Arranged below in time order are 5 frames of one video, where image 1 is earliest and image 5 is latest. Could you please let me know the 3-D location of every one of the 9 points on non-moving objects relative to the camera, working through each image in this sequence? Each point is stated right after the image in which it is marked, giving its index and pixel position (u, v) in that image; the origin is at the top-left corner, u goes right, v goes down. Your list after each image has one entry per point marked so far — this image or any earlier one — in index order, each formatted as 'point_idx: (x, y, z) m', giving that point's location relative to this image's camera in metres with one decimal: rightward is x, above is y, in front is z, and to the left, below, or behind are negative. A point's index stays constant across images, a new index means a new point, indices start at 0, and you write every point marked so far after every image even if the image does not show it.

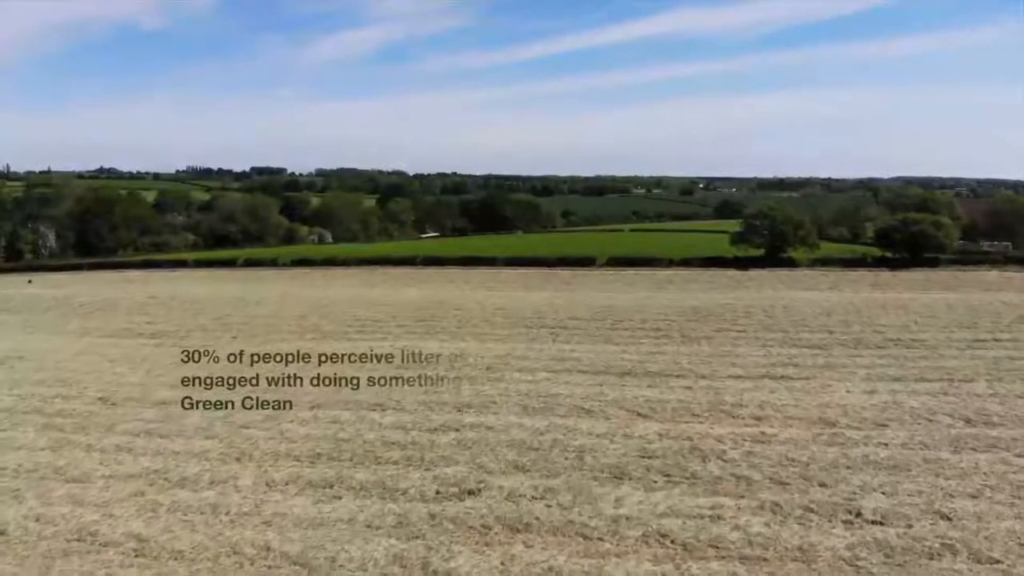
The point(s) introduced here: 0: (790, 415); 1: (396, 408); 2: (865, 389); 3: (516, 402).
0: (+3.5, -1.6, +14.7) m
1: (-1.5, -1.6, +15.3) m
2: (+5.0, -1.4, +16.7) m
3: (0.0, -1.5, +15.6) m
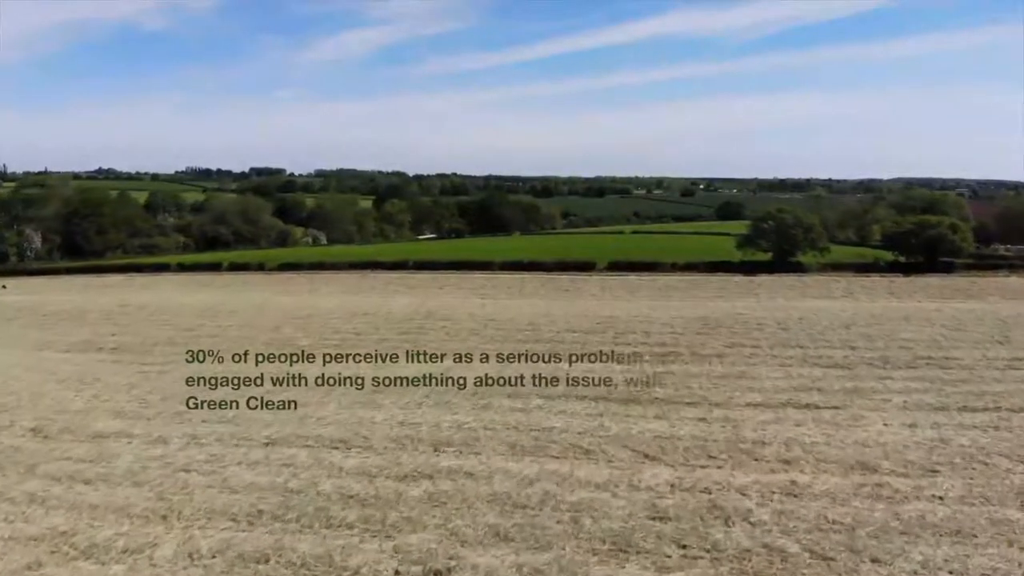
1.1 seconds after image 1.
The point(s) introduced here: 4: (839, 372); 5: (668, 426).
0: (+3.3, -1.8, +12.5) m
1: (-1.7, -1.8, +13.2) m
2: (+4.9, -1.7, +14.6) m
3: (-0.1, -1.7, +13.4) m
4: (+5.2, -1.3, +18.8) m
5: (+1.9, -1.6, +14.0) m
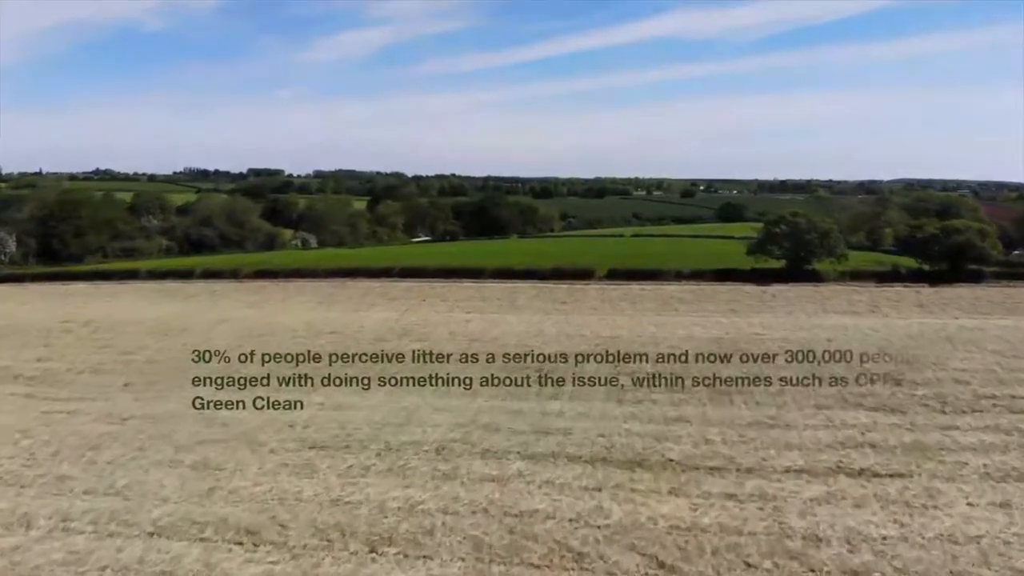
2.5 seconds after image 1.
0: (+3.0, -2.2, +9.1) m
1: (-2.0, -2.1, +9.7) m
2: (+4.6, -2.0, +11.1) m
3: (-0.4, -2.1, +10.0) m
4: (+4.9, -1.7, +15.3) m
5: (+1.6, -2.0, +10.6) m
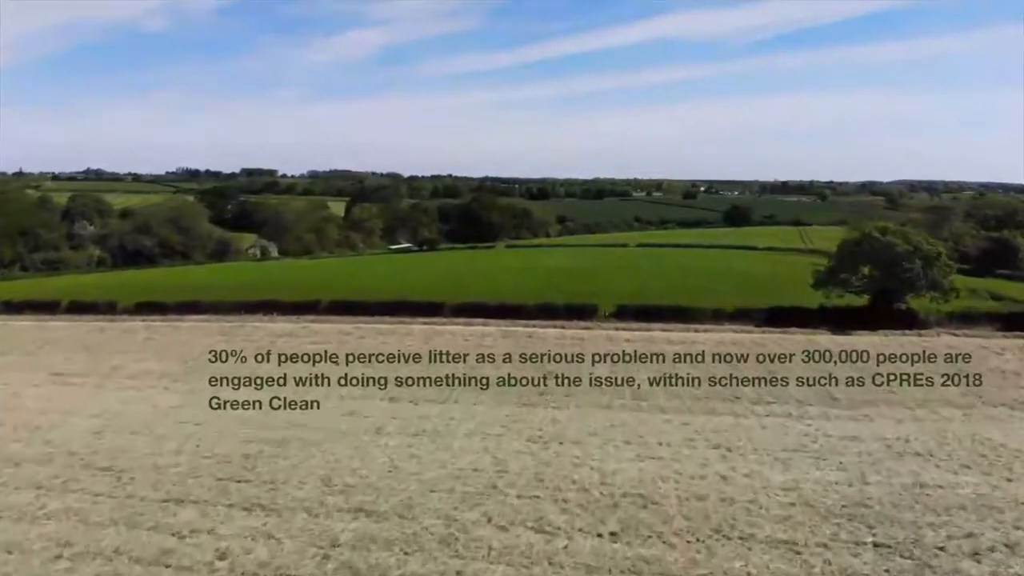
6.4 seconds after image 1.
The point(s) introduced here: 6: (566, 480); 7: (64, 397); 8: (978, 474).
0: (+2.3, -3.3, -2.9) m
1: (-2.7, -3.2, -2.3) m
2: (+3.9, -3.2, -0.9) m
3: (-1.1, -3.2, -2.1) m
4: (+4.2, -2.8, +3.3) m
5: (+0.9, -3.1, -1.5) m
6: (+0.5, -2.4, +12.2) m
7: (-7.3, -1.9, +18.5) m
8: (+5.2, -2.2, +12.8) m
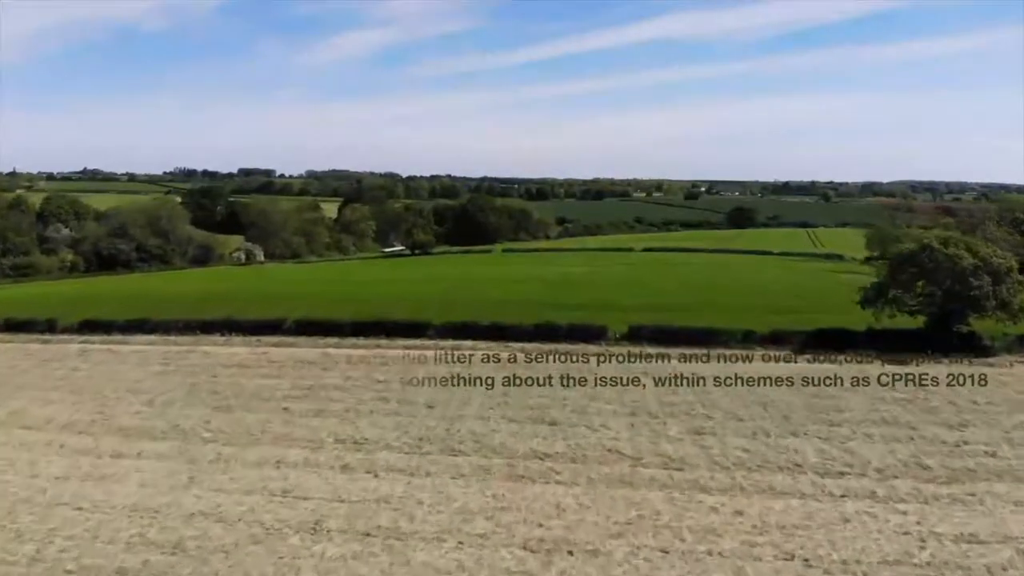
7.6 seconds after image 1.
0: (+2.2, -3.7, -7.2) m
1: (-2.8, -3.6, -6.5) m
2: (+3.8, -3.6, -5.1) m
3: (-1.2, -3.6, -6.3) m
4: (+4.1, -3.2, -0.9) m
5: (+0.8, -3.5, -5.7) m
6: (+0.4, -2.8, +7.9) m
7: (-7.5, -2.3, +14.3) m
8: (+5.1, -2.6, +8.6) m
